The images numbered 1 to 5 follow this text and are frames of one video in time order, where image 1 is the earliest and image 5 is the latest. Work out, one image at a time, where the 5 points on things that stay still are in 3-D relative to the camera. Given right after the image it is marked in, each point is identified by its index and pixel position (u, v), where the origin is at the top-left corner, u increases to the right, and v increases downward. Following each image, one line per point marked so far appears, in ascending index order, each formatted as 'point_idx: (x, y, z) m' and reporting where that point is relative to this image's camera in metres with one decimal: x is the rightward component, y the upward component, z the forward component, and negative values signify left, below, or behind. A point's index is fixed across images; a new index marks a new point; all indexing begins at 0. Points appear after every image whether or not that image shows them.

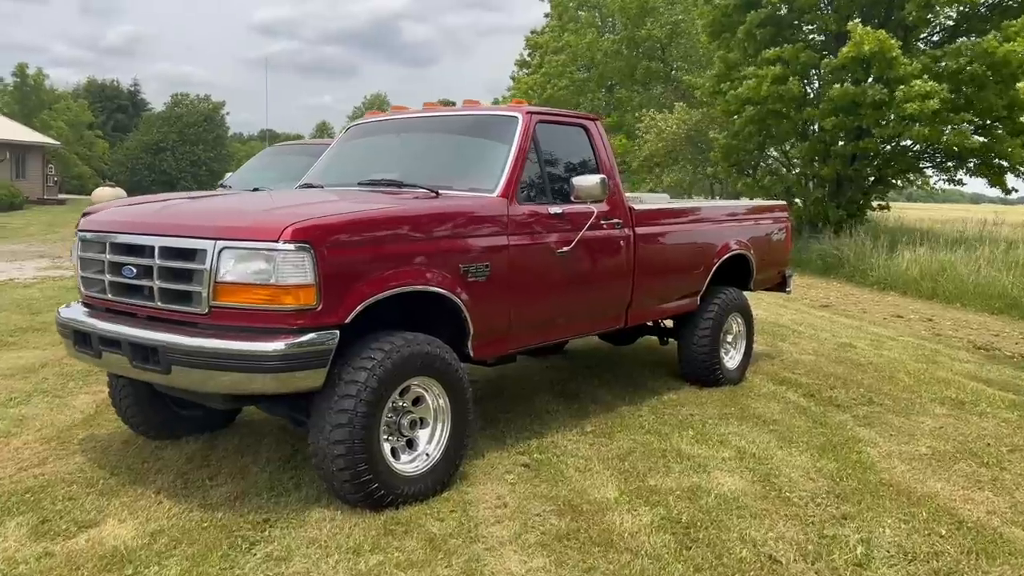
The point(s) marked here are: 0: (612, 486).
0: (+0.5, -1.0, +4.2) m
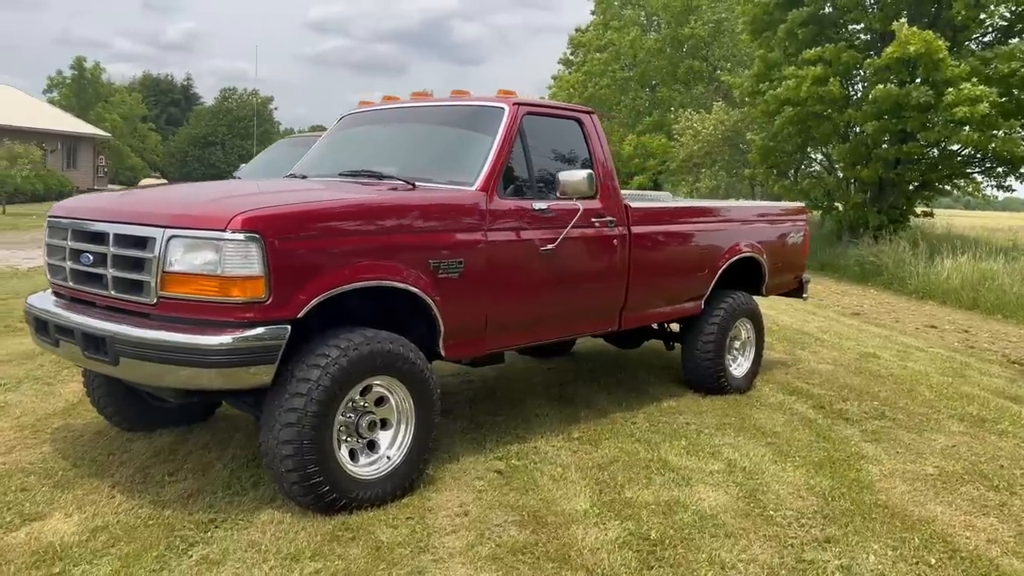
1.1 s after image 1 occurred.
0: (+0.3, -1.0, +4.0) m
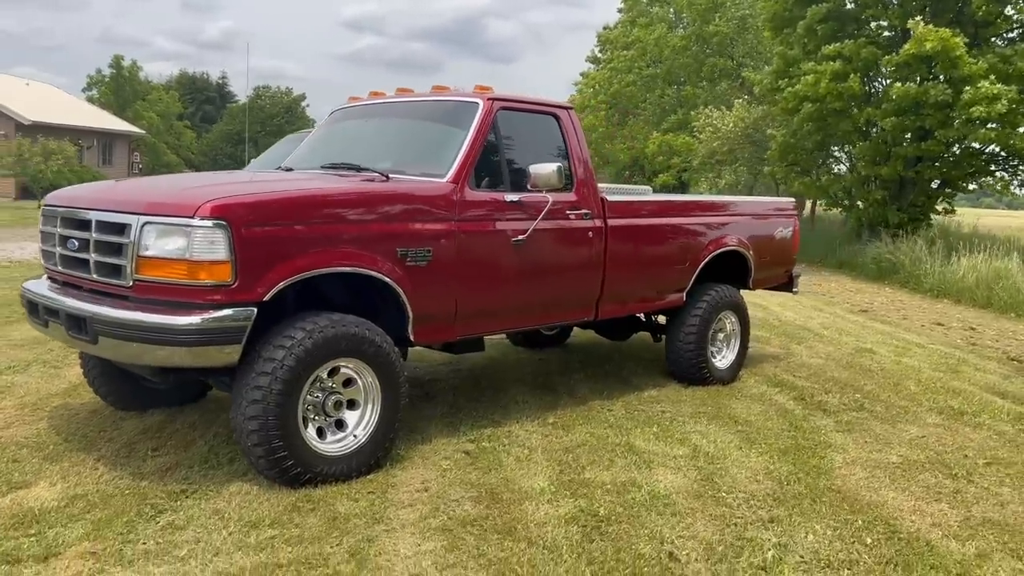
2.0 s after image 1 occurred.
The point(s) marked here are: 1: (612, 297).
0: (+0.2, -0.9, +4.1) m
1: (+0.7, -0.1, +5.5) m
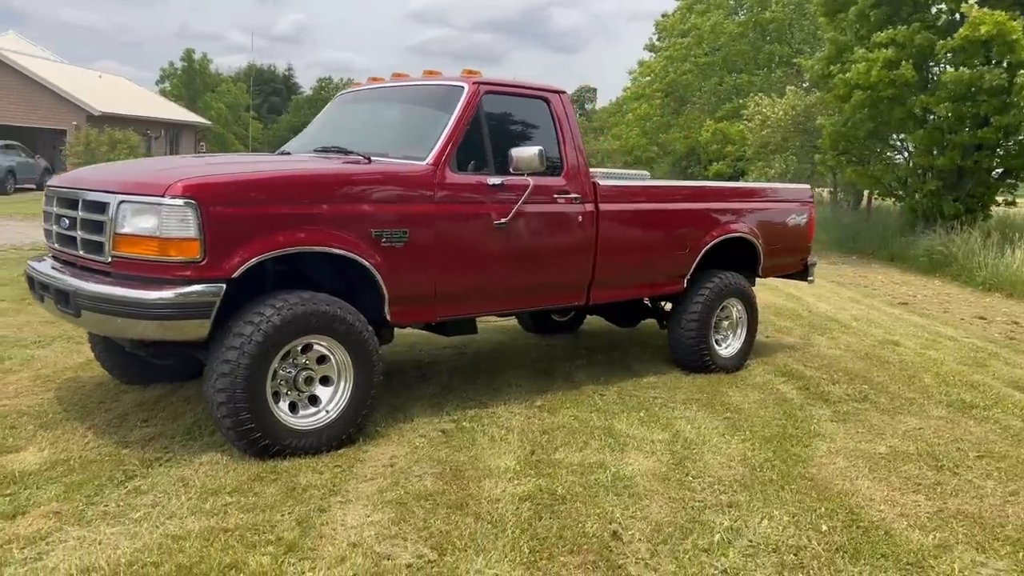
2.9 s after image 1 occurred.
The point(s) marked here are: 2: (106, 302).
0: (0.0, -0.8, +4.2) m
1: (+0.6, 0.0, +5.5) m
2: (-1.8, -0.1, +3.8) m
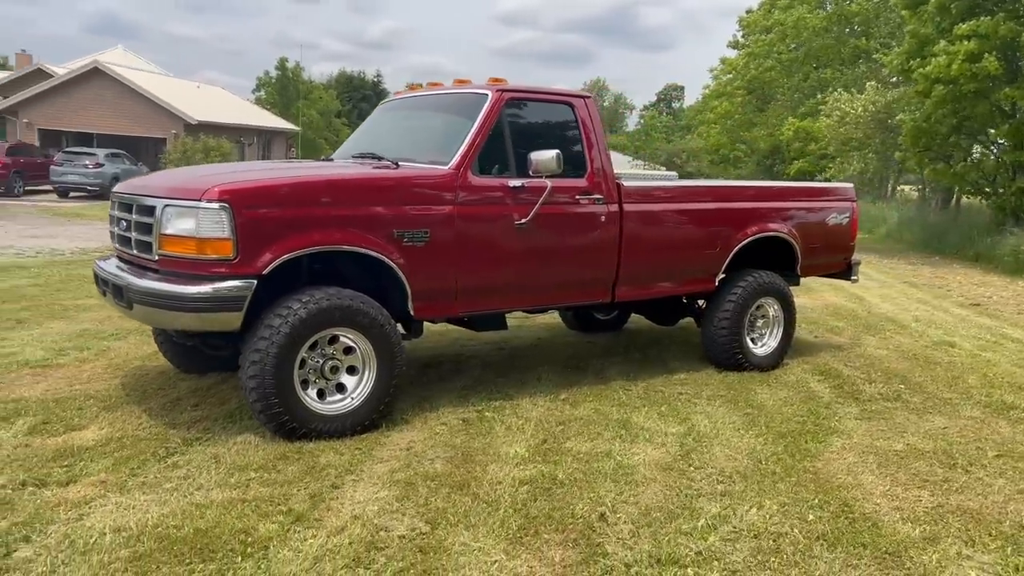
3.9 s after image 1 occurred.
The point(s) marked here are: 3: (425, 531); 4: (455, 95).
0: (+0.1, -0.8, +4.4) m
1: (+0.8, +0.1, +5.7) m
2: (-1.8, 0.0, +4.2) m
3: (-0.3, -1.0, +3.3) m
4: (-0.4, +1.3, +5.5) m
